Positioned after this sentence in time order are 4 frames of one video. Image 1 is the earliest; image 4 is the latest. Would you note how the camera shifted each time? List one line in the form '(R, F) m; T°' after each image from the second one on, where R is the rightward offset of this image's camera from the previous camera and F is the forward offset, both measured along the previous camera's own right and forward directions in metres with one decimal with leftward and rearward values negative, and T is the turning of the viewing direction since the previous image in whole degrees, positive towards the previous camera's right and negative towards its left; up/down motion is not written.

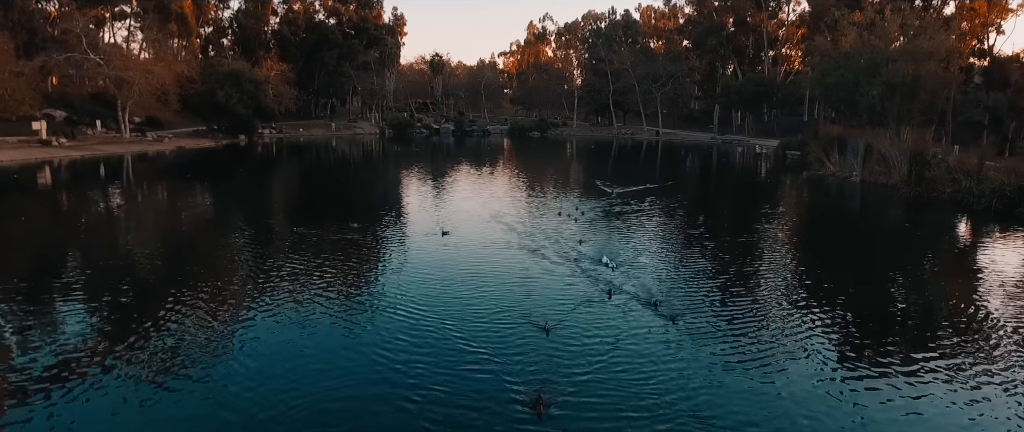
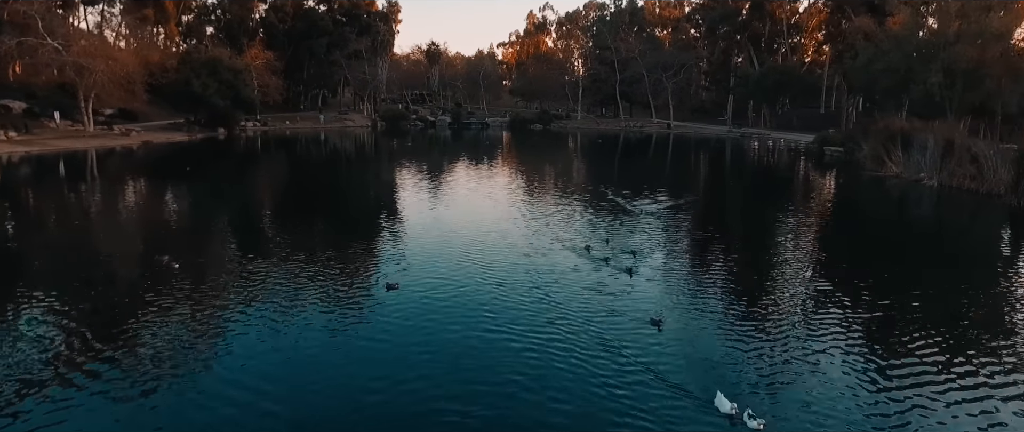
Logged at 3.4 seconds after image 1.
(-0.1, +3.3) m; 0°
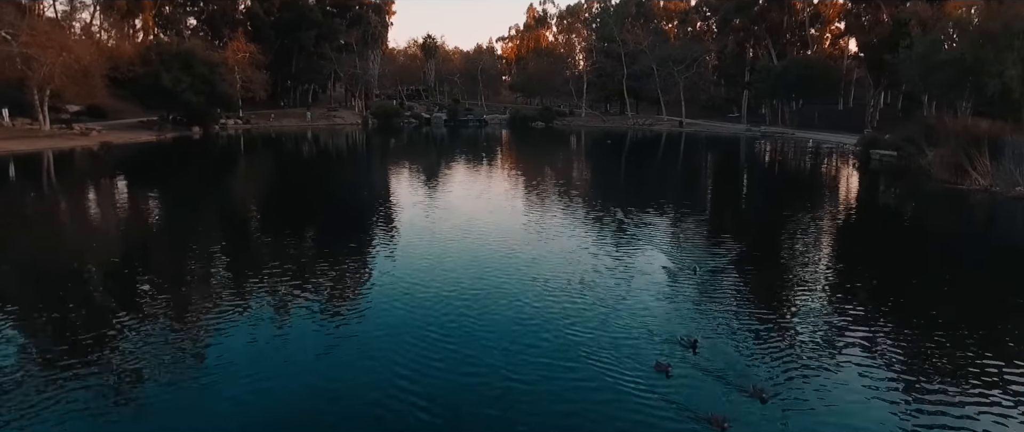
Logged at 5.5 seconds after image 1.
(0.0, +3.3) m; 0°
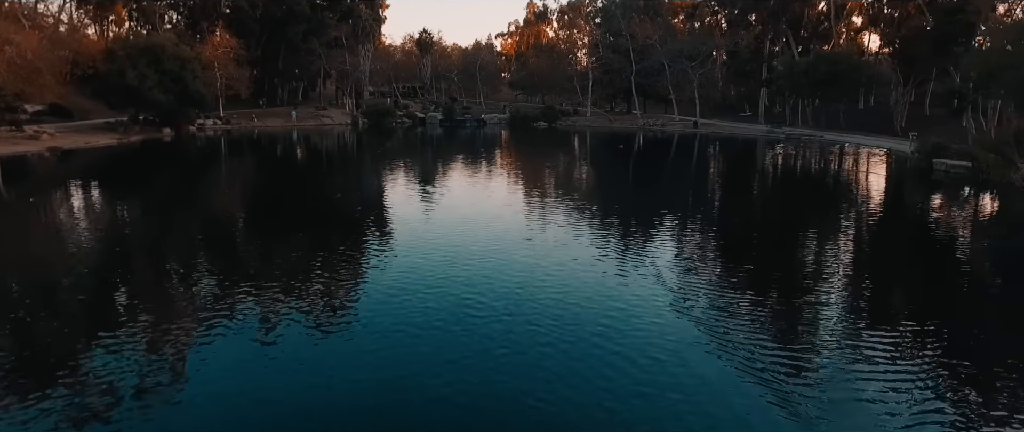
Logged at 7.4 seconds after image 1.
(-0.1, +3.3) m; 0°
